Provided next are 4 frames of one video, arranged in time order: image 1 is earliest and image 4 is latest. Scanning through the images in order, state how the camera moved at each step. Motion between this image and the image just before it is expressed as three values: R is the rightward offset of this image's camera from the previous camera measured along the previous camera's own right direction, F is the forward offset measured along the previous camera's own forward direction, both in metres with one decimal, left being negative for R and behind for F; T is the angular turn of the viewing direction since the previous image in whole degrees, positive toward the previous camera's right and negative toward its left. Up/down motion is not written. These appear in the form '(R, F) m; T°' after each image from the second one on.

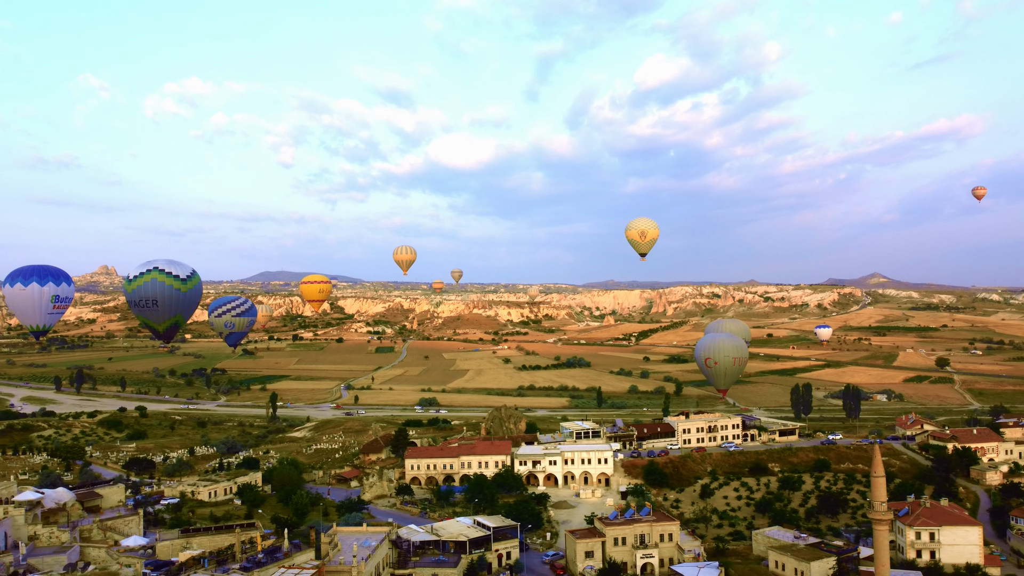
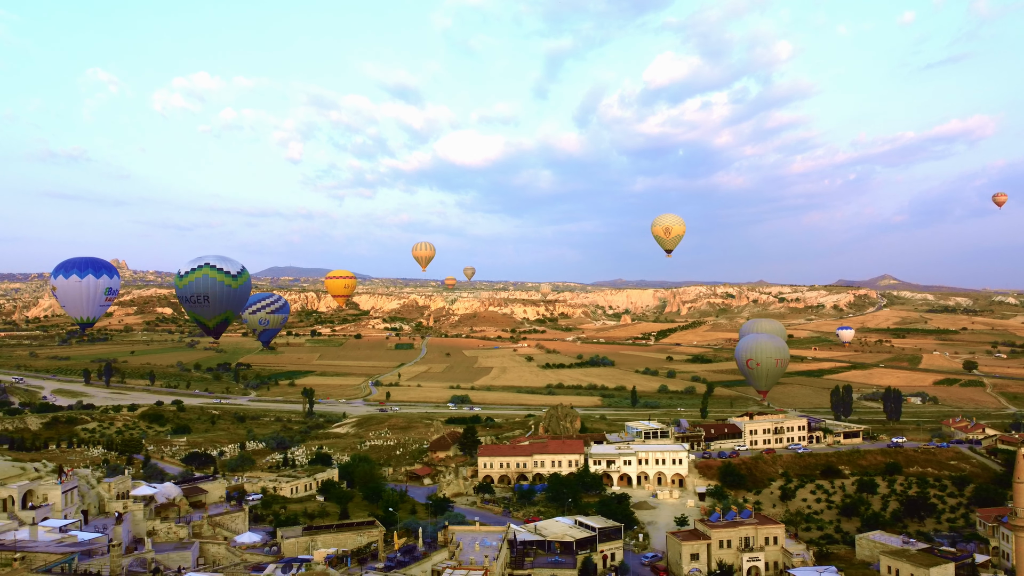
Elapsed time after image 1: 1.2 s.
(-2.6, +0.2) m; 0°
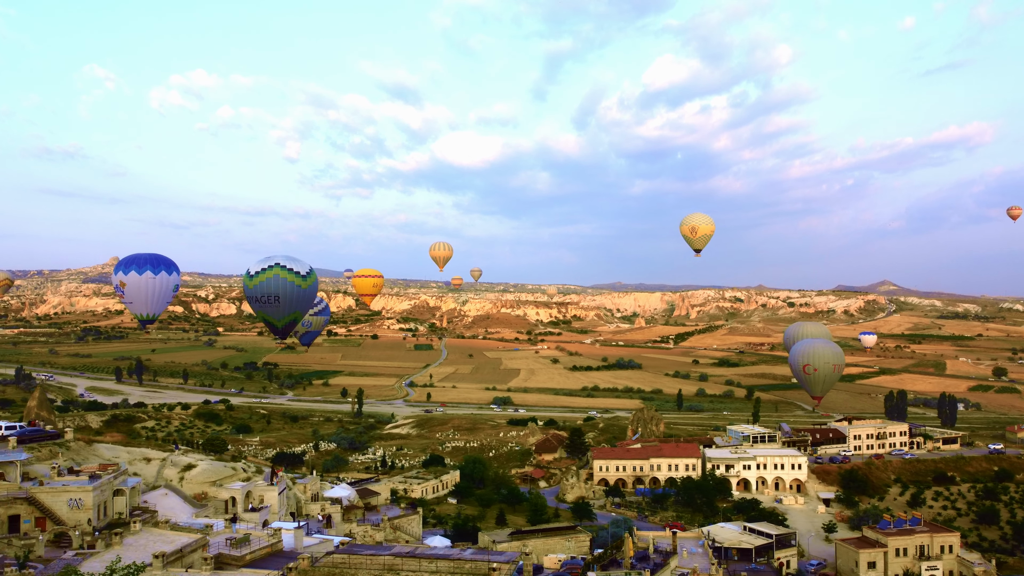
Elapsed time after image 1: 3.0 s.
(-4.5, +0.4) m; 0°
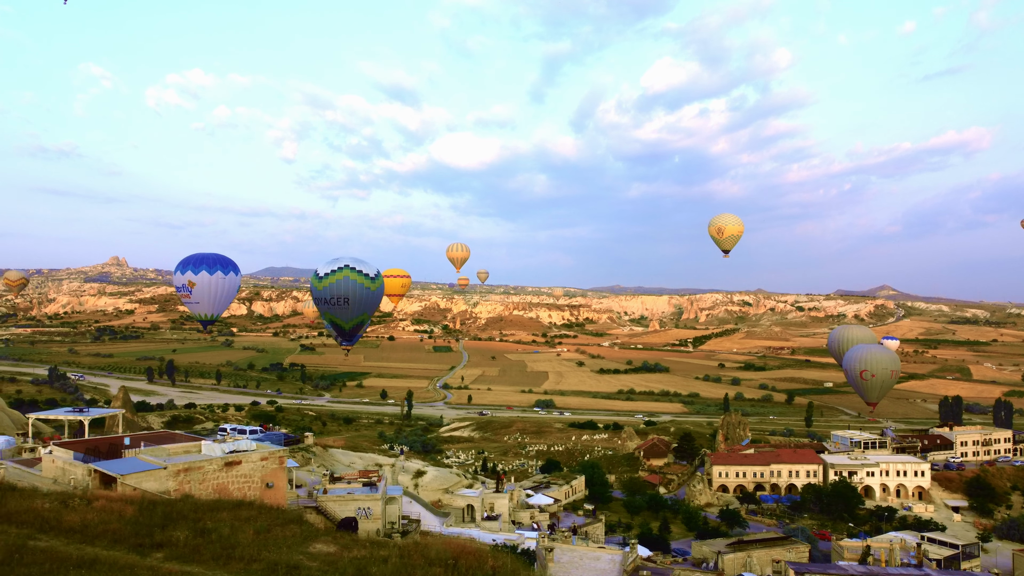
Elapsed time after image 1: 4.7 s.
(-4.5, +0.5) m; 0°
